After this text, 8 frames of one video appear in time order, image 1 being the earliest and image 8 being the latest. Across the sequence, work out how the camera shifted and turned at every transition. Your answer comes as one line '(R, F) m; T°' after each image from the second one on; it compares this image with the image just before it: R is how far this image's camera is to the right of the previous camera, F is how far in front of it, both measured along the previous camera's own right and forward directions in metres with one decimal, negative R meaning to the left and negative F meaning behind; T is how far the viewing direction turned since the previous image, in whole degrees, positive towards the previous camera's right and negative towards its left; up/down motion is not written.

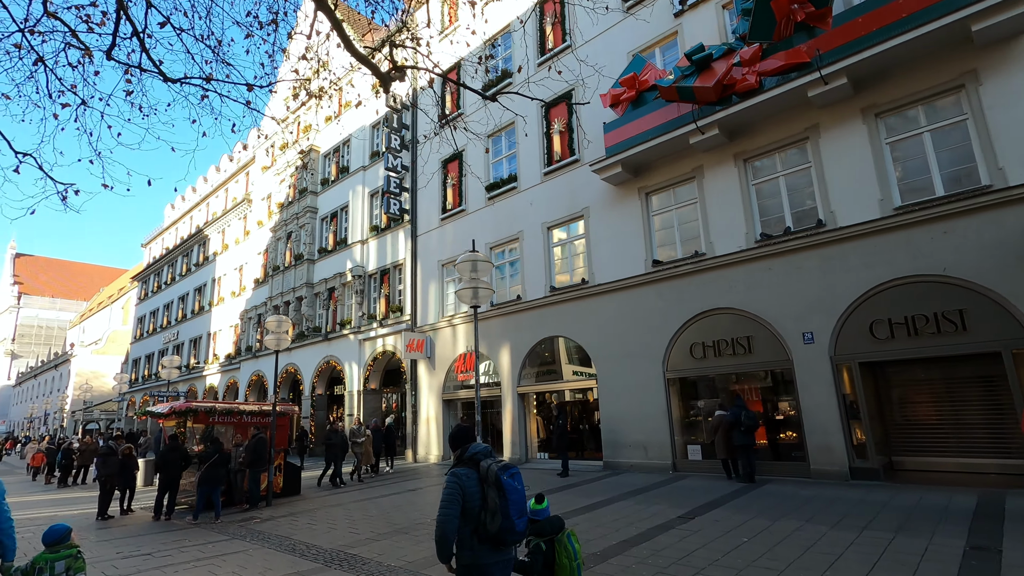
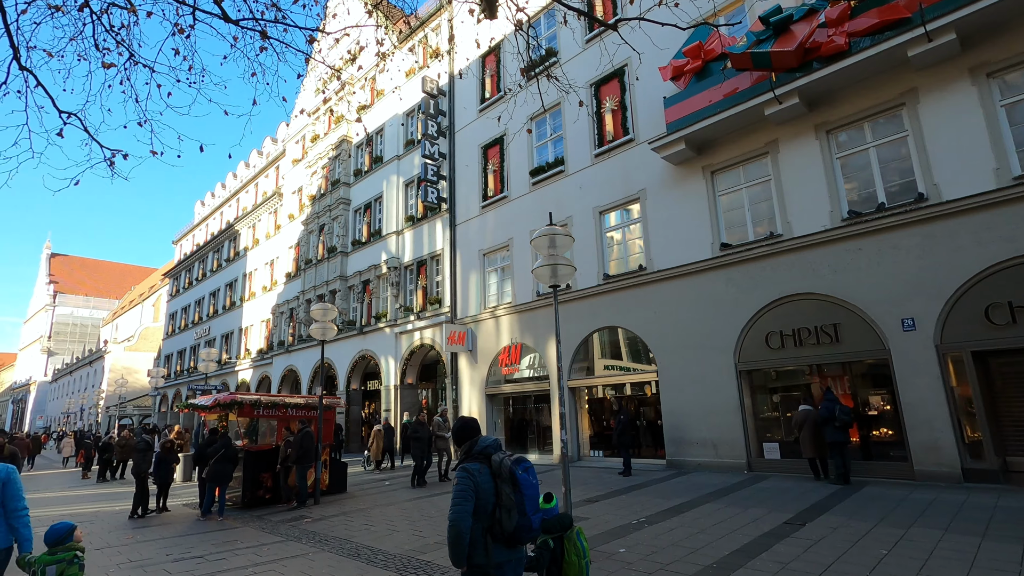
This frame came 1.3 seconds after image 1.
(-0.8, +0.9) m; -2°
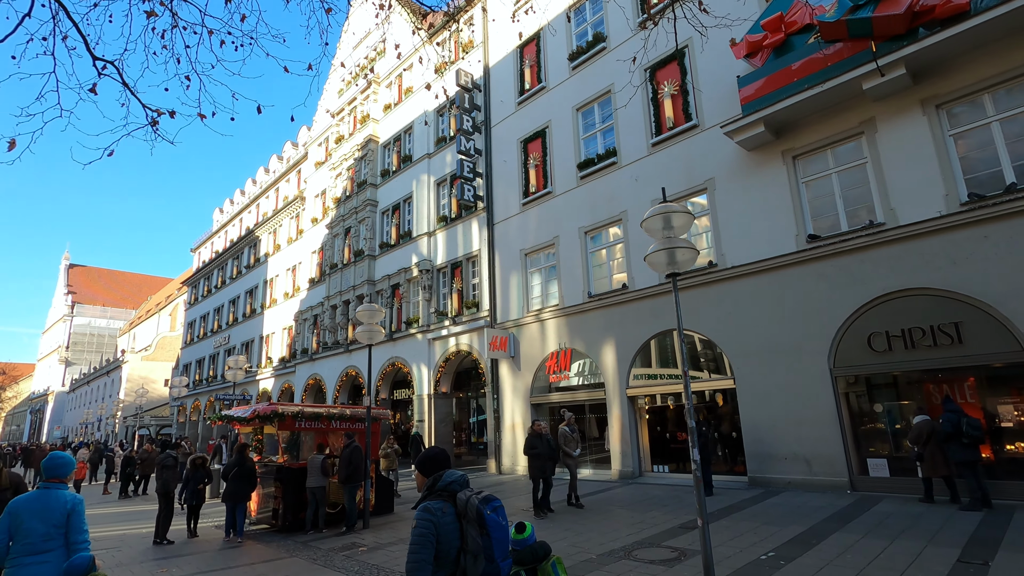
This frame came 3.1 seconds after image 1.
(-1.1, +1.2) m; -1°
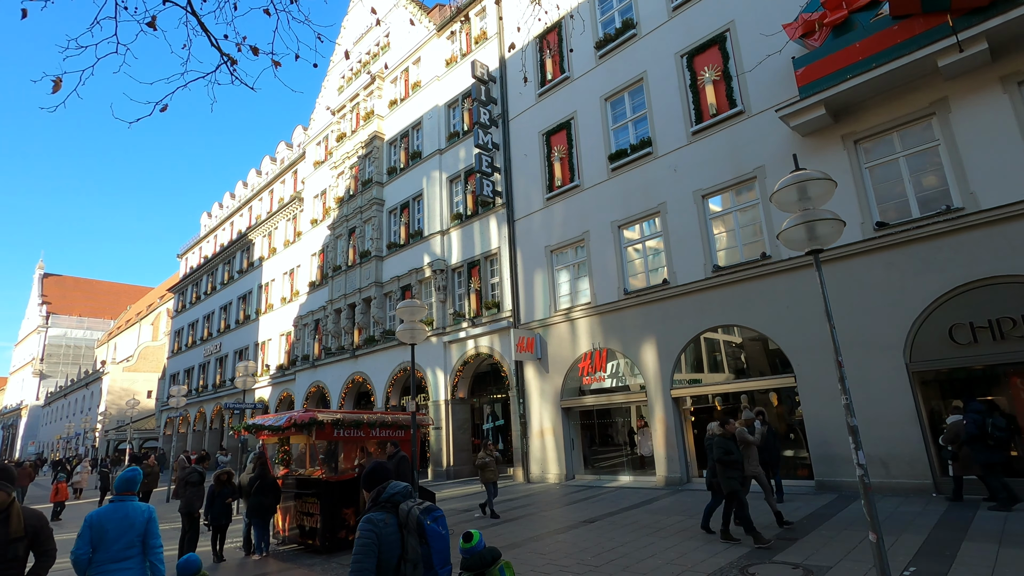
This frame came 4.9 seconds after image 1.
(-1.3, +0.9) m; +2°
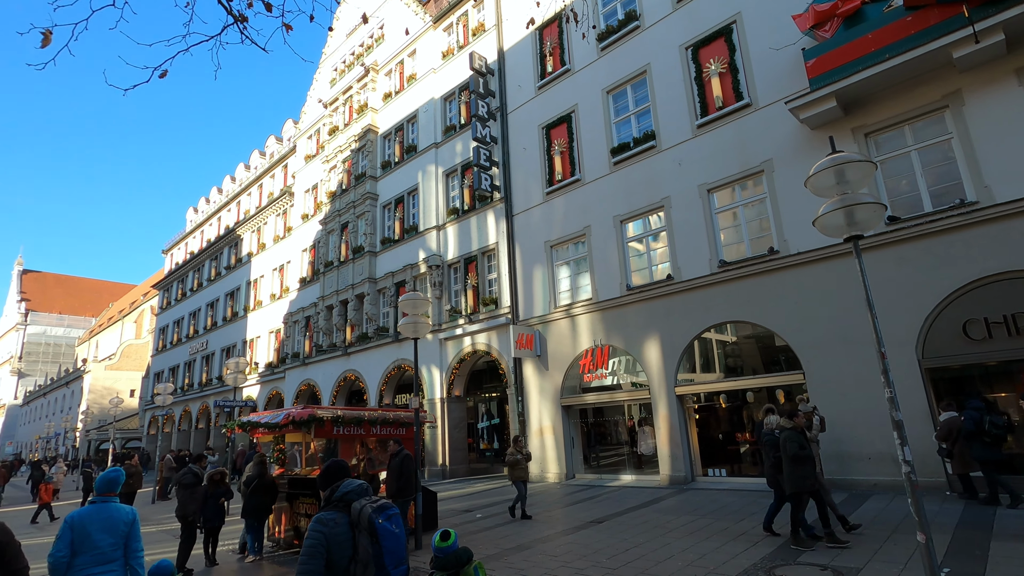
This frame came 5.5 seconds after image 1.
(-0.3, +0.3) m; +1°
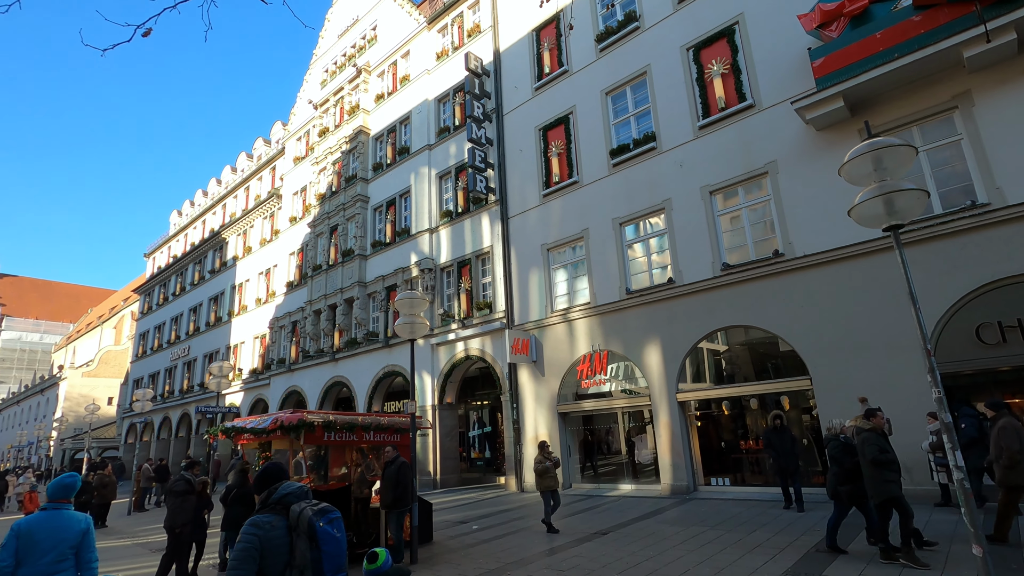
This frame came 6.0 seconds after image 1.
(-0.3, +0.4) m; +1°
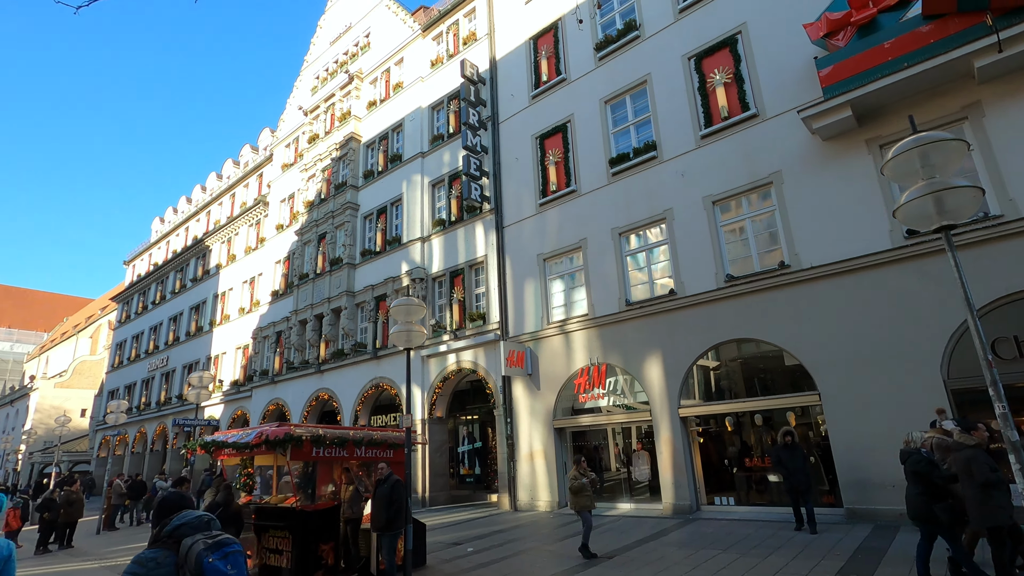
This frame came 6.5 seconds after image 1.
(-0.3, +0.5) m; +1°
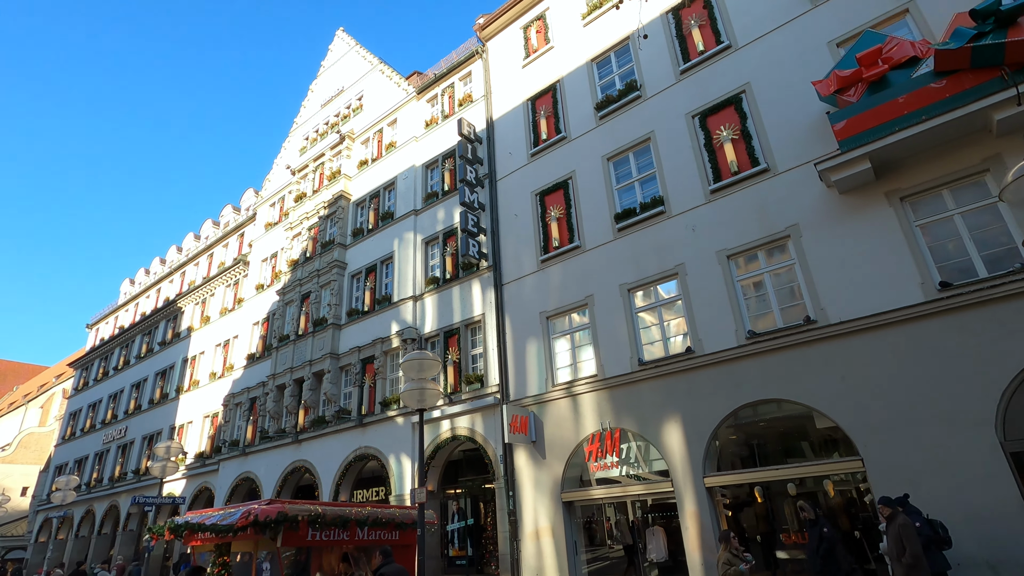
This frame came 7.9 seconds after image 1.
(-0.8, +0.8) m; +3°
